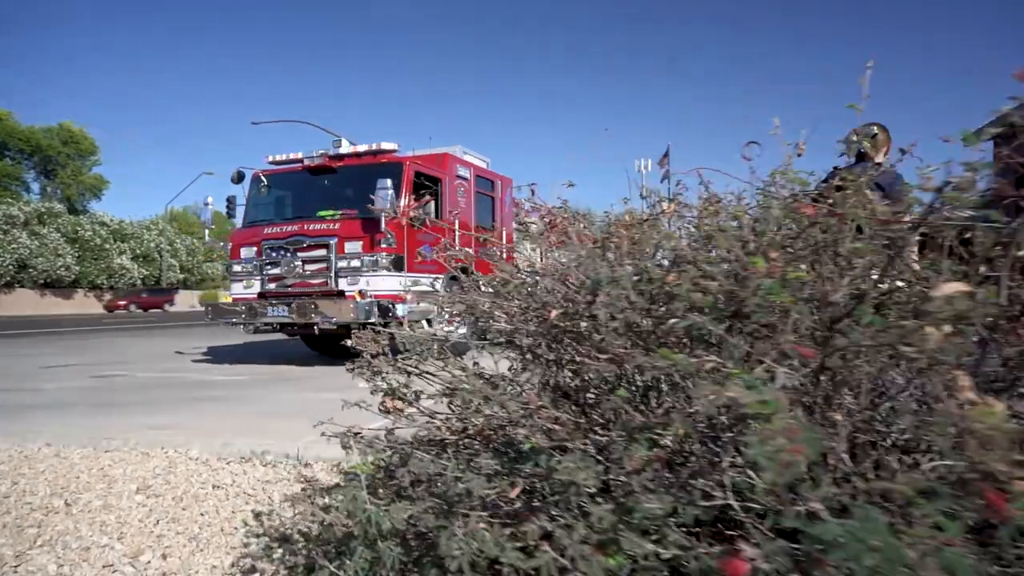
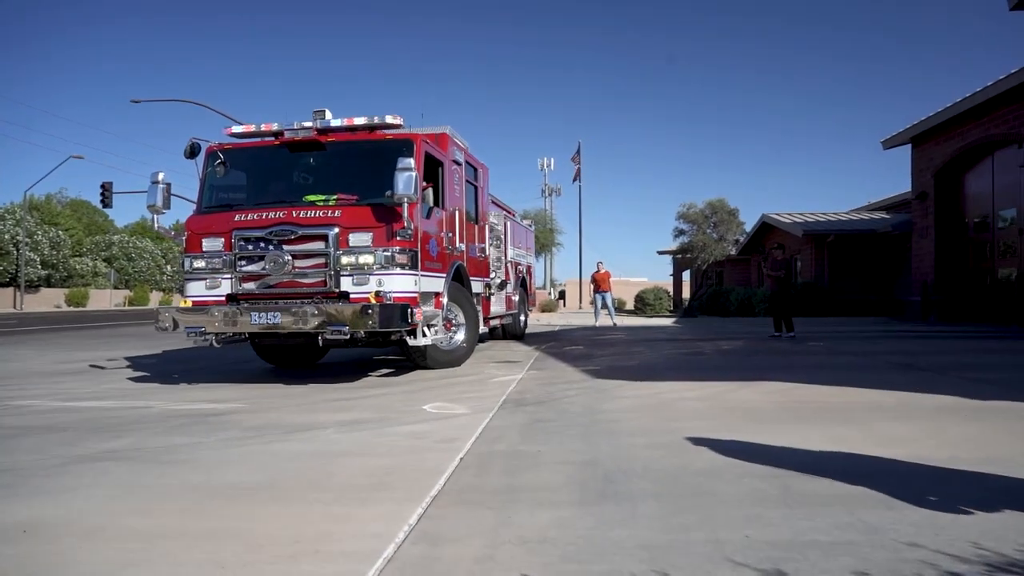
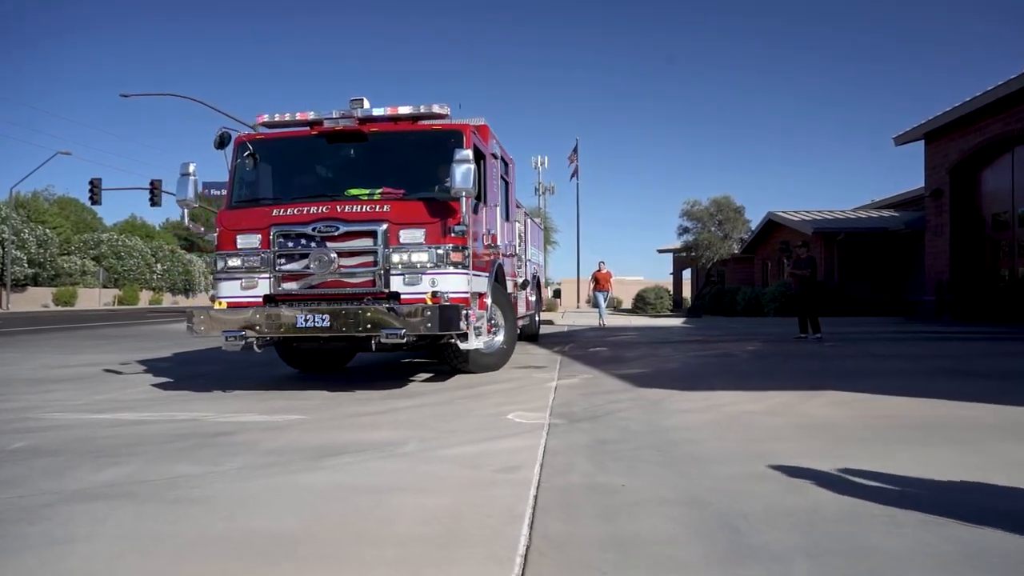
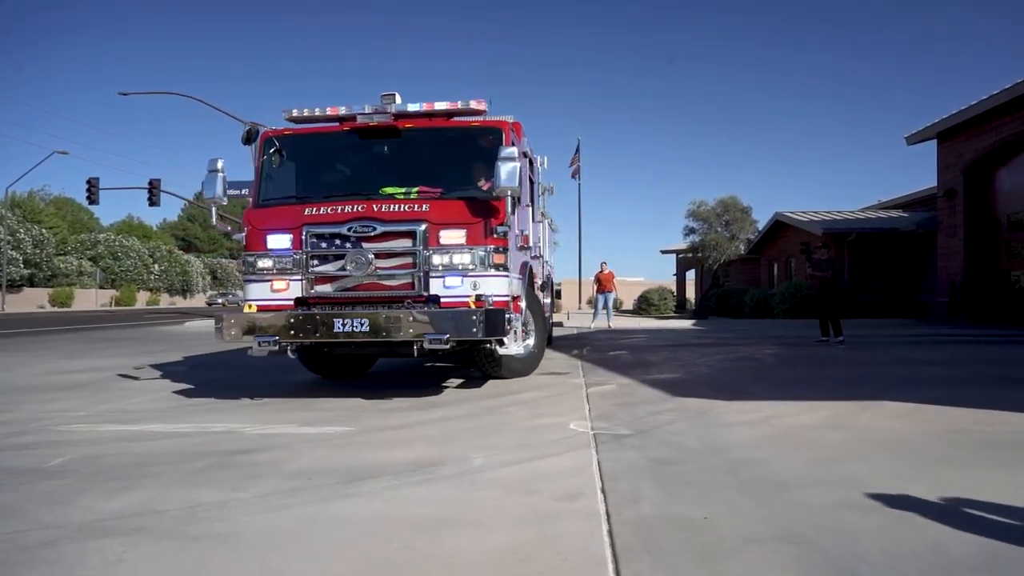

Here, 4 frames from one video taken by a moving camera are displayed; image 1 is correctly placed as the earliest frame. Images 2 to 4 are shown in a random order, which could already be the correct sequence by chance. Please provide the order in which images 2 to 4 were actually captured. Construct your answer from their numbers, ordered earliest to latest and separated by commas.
2, 3, 4
